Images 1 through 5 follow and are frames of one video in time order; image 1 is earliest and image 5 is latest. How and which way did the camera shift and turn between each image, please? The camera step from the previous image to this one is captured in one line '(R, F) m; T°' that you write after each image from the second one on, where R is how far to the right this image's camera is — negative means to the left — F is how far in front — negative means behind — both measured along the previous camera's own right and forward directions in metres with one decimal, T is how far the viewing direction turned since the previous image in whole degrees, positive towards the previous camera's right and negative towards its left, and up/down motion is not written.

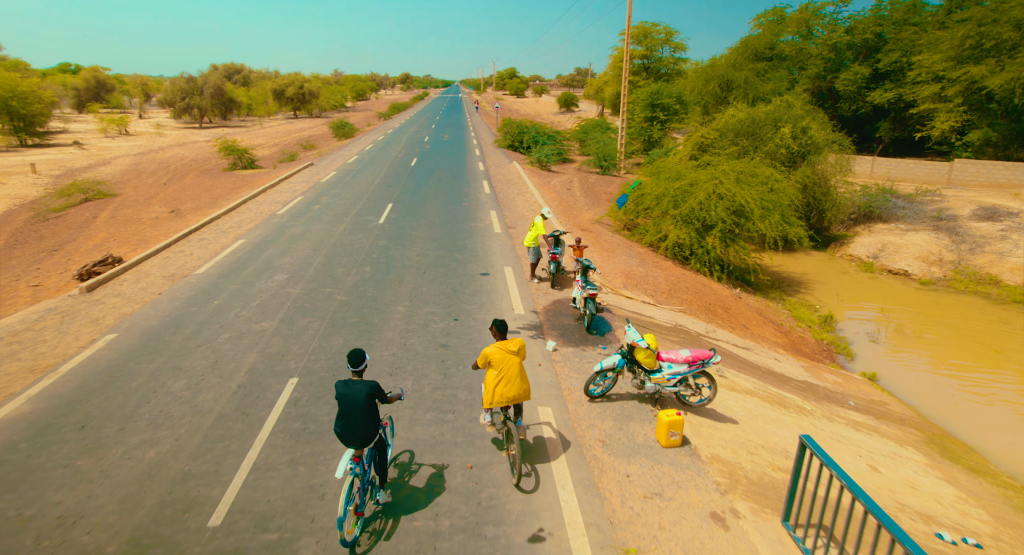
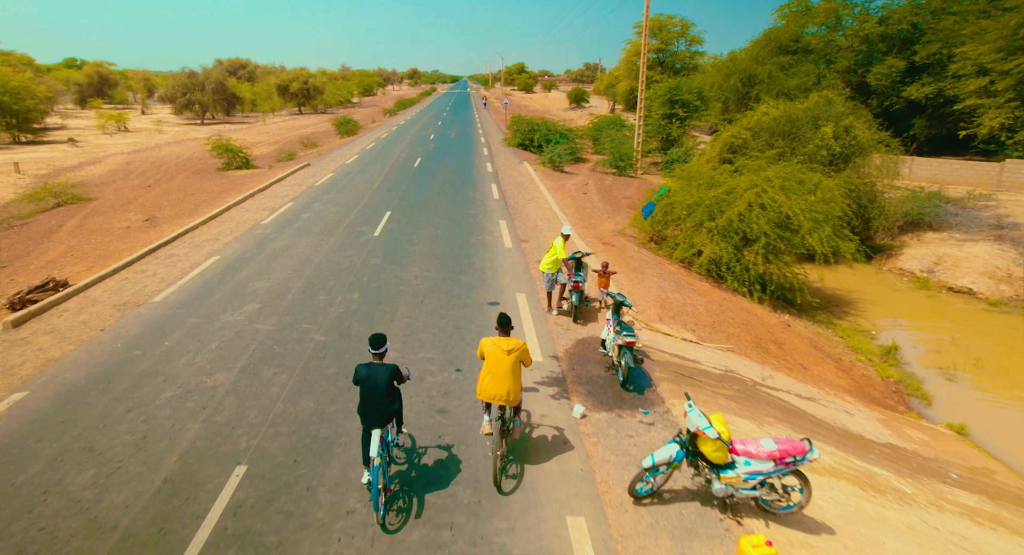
(-0.1, +1.5) m; -1°
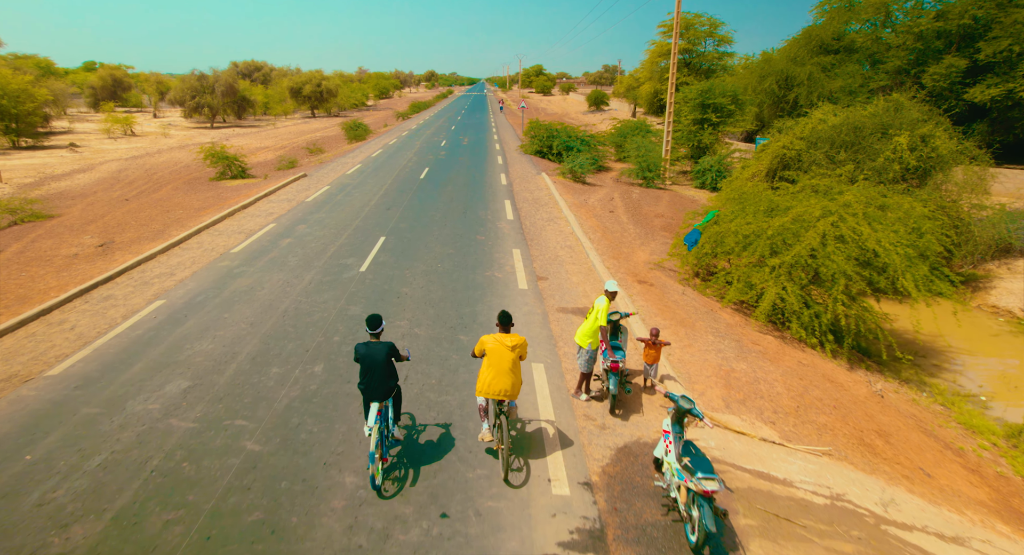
(0.0, +2.1) m; -2°
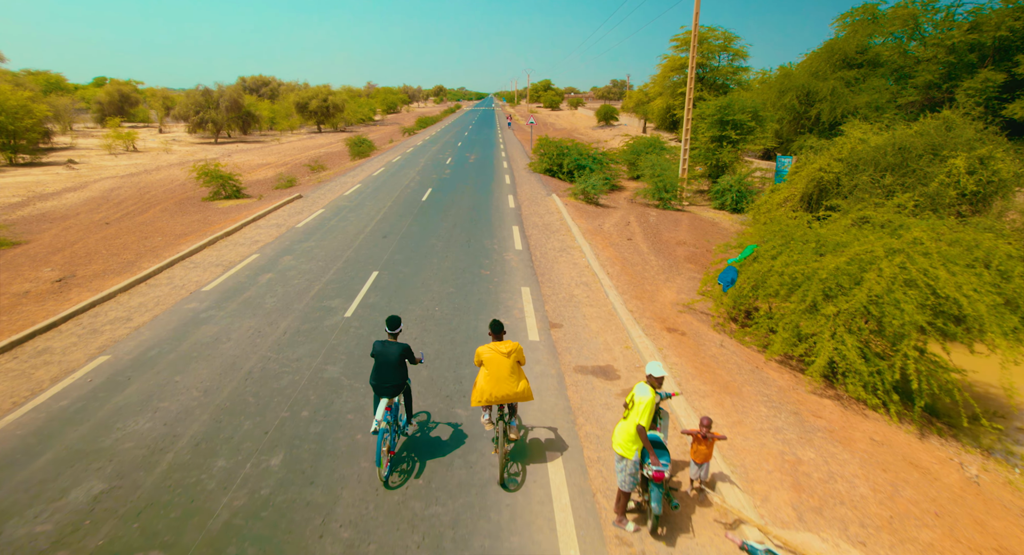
(0.0, +1.3) m; -1°
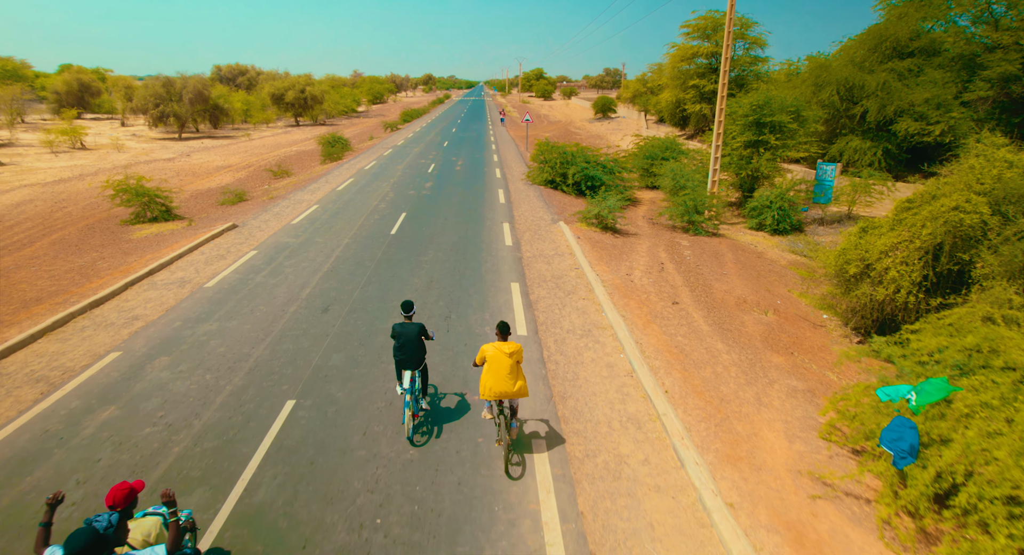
(-0.1, +4.1) m; +1°
